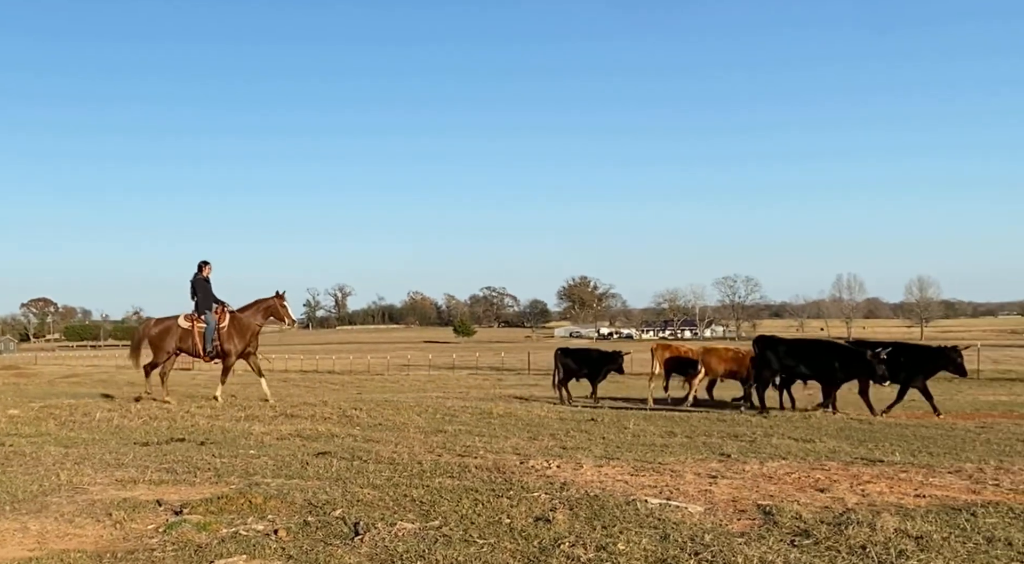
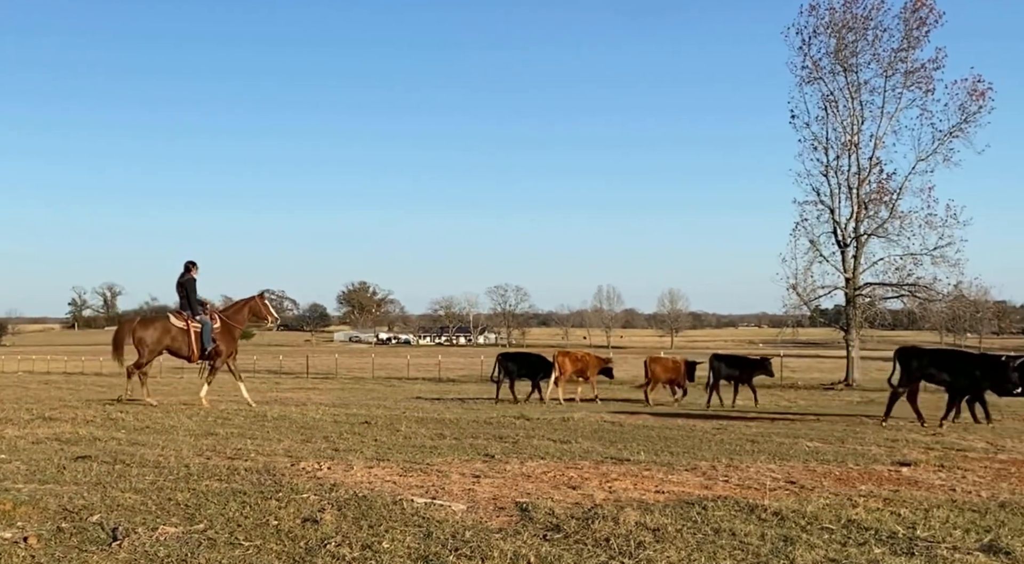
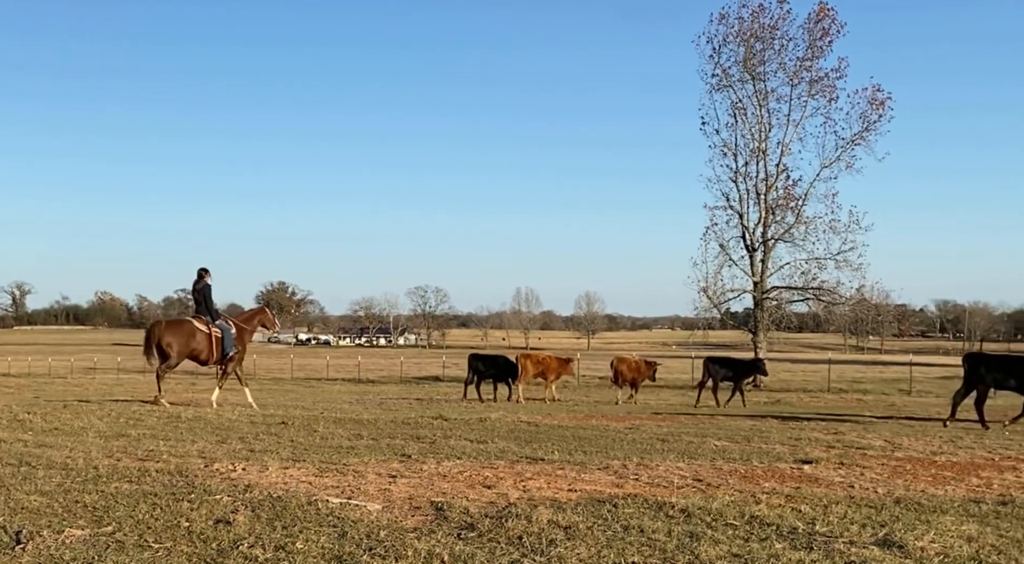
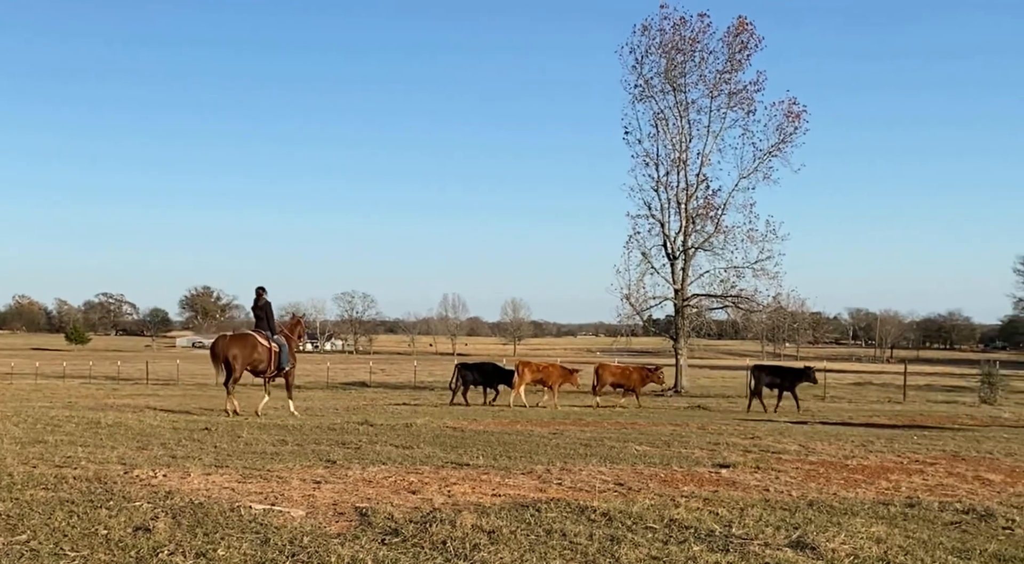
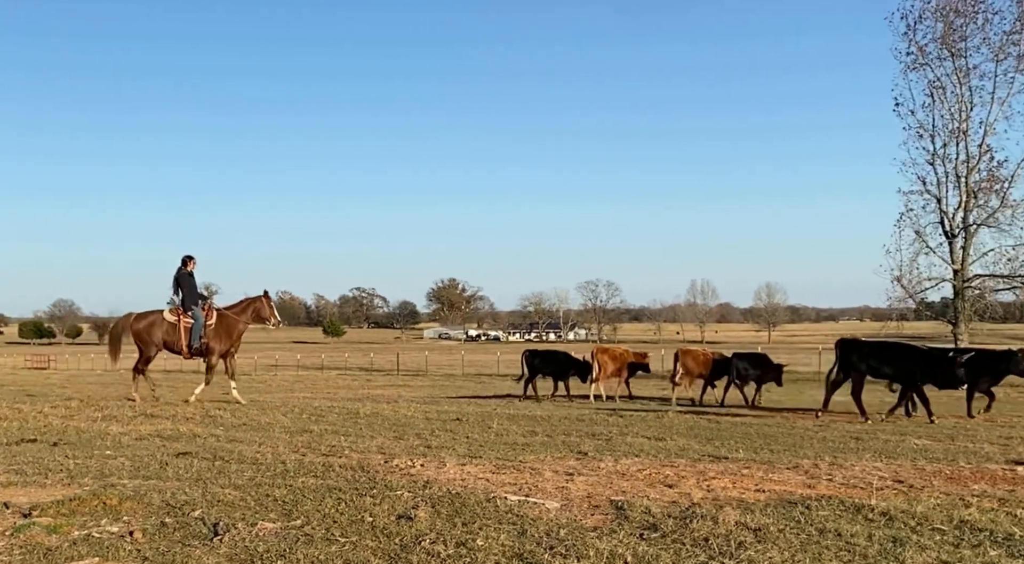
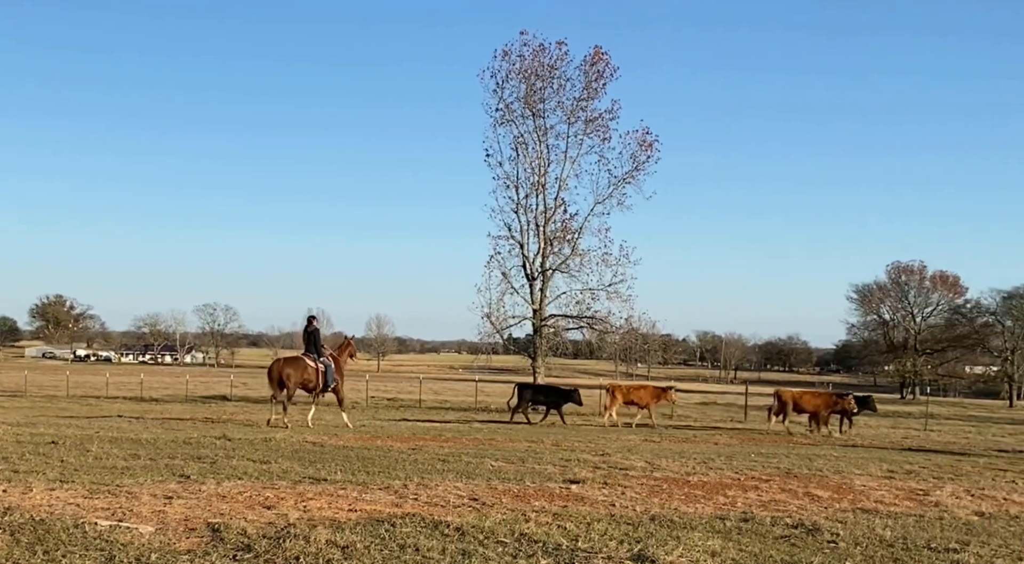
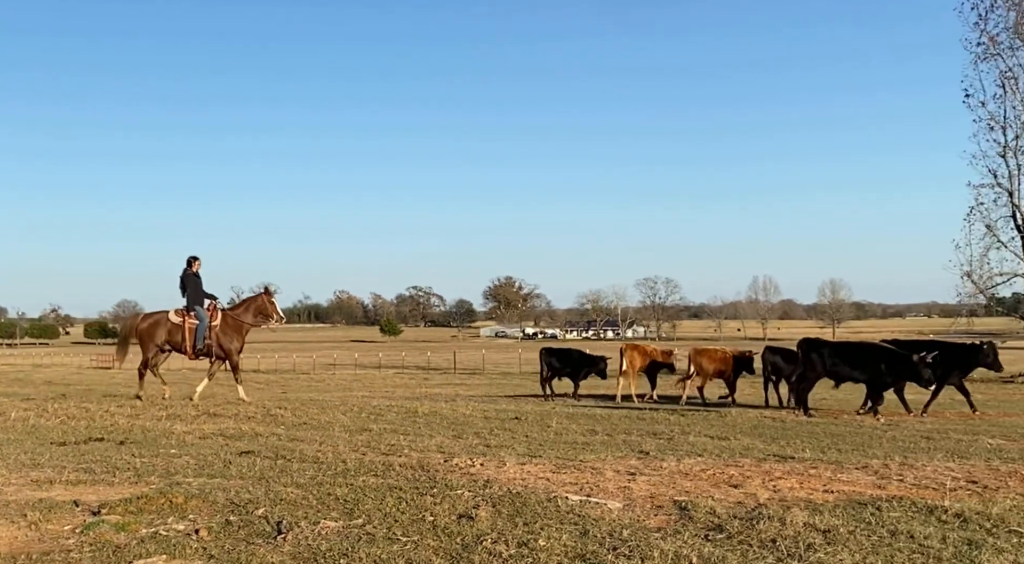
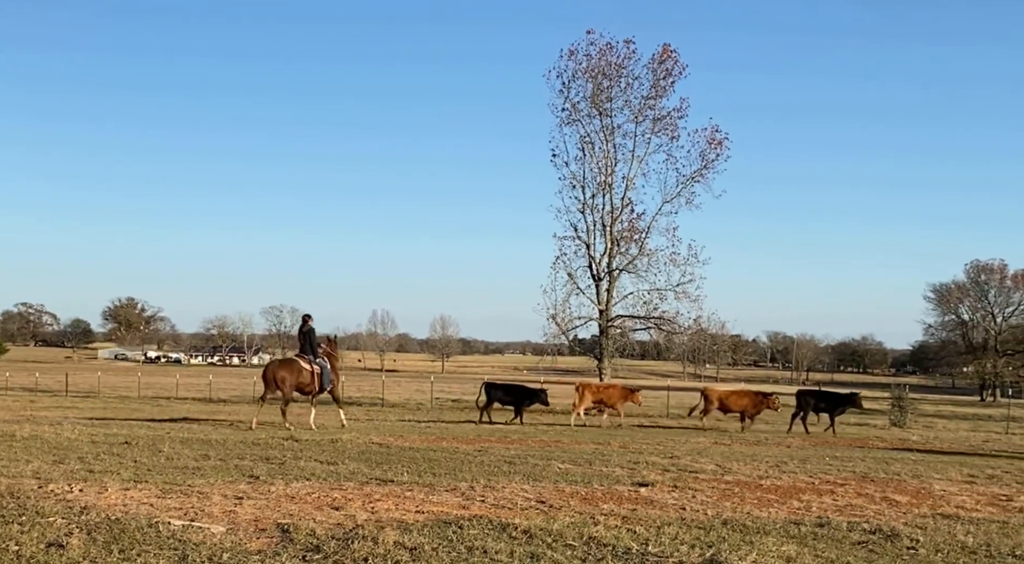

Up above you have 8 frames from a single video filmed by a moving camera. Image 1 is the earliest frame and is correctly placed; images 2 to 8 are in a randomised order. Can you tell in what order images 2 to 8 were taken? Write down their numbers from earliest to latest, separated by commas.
7, 5, 2, 3, 4, 8, 6
